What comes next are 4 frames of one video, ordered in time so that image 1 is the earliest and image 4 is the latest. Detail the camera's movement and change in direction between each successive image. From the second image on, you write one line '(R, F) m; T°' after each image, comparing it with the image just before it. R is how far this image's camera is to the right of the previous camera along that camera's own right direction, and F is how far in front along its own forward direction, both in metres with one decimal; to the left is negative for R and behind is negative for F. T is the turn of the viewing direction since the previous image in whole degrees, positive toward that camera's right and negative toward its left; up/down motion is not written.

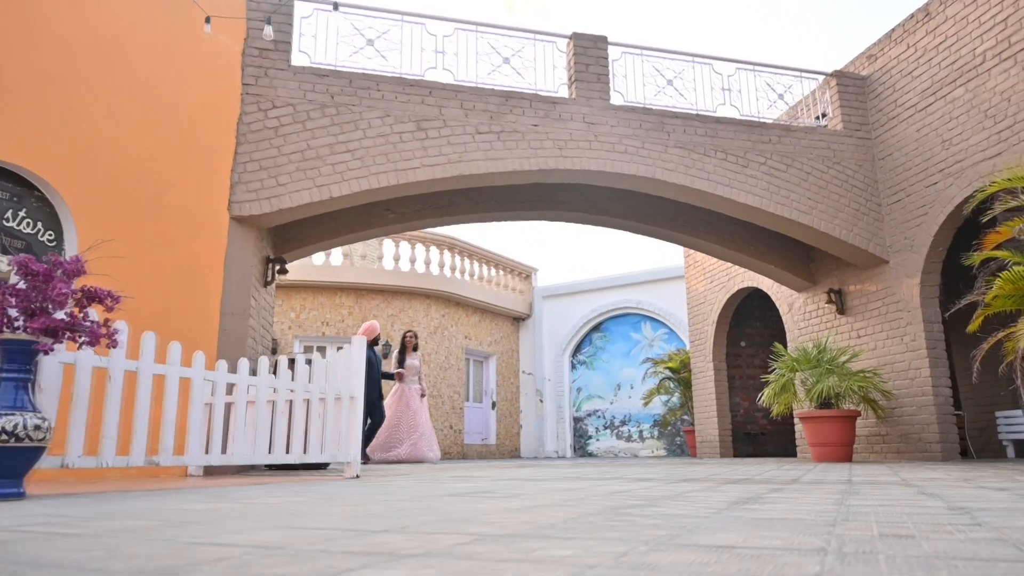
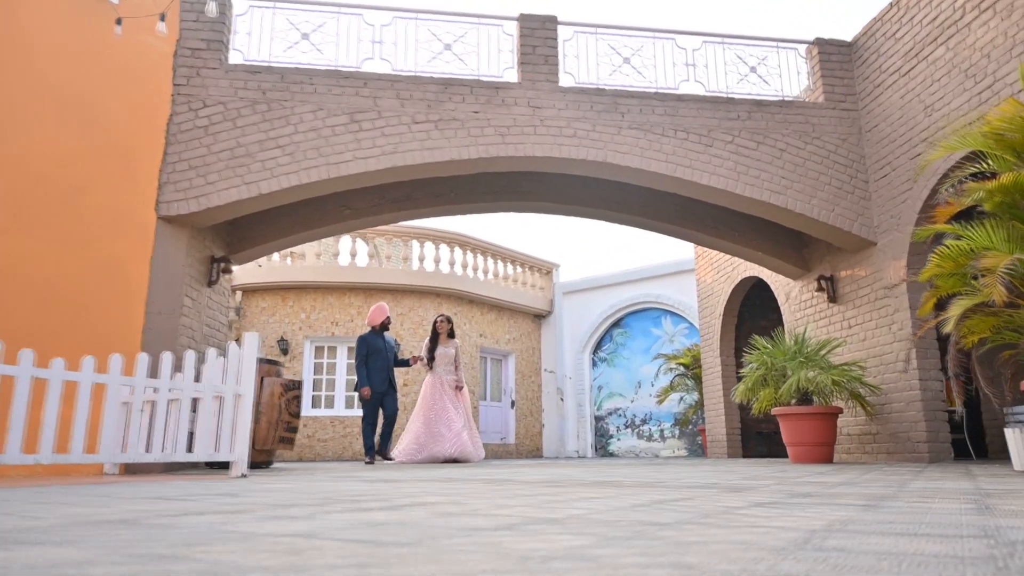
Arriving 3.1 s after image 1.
(+1.3, +0.4) m; -6°
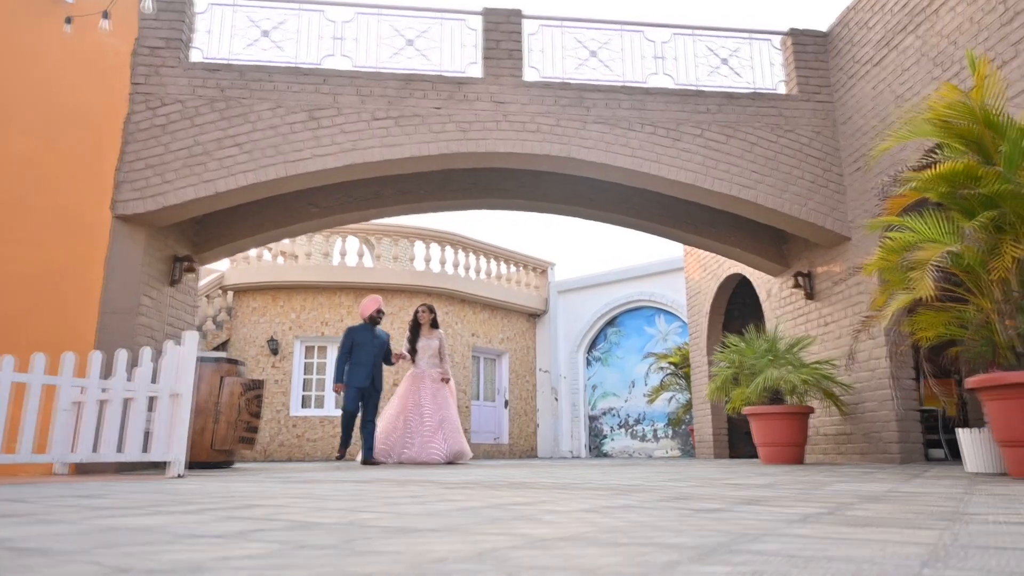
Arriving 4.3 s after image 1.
(+0.6, +0.1) m; -2°
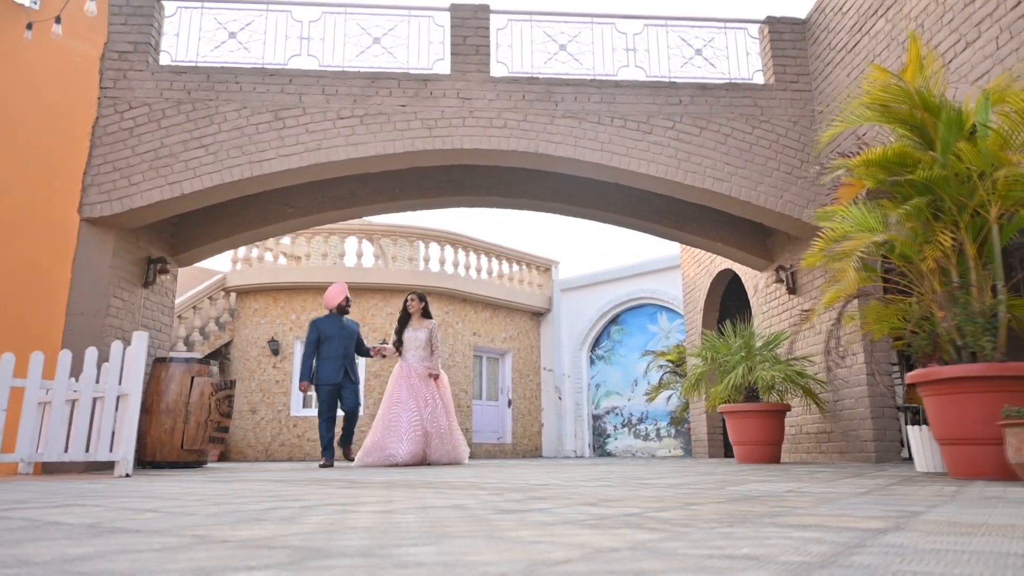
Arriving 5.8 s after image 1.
(+0.6, +0.1) m; -2°
